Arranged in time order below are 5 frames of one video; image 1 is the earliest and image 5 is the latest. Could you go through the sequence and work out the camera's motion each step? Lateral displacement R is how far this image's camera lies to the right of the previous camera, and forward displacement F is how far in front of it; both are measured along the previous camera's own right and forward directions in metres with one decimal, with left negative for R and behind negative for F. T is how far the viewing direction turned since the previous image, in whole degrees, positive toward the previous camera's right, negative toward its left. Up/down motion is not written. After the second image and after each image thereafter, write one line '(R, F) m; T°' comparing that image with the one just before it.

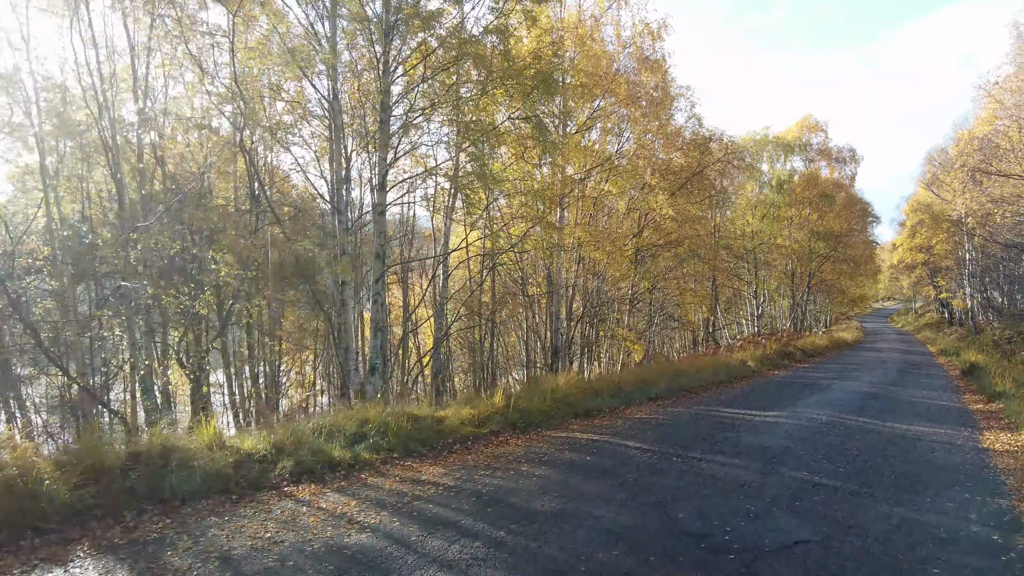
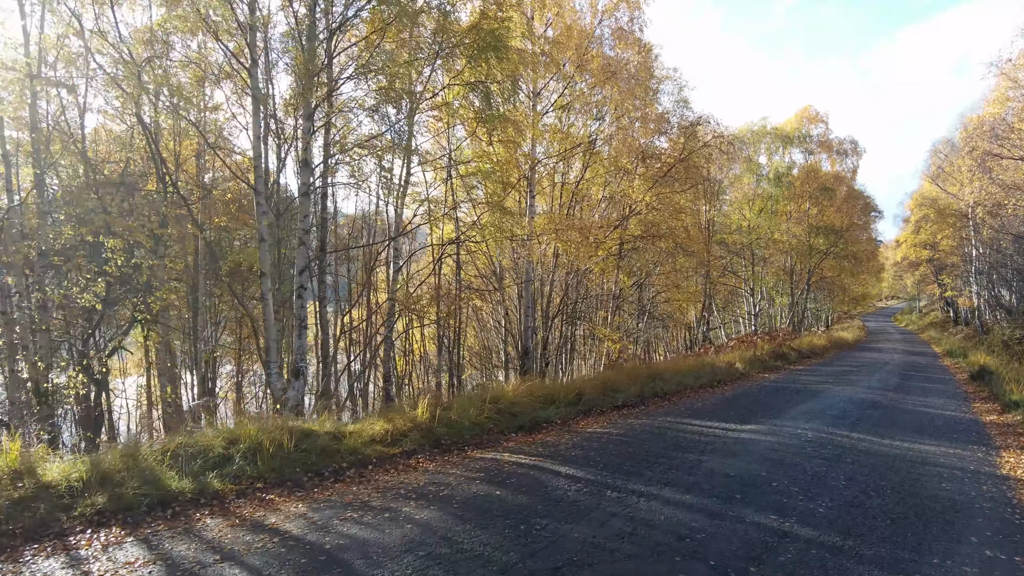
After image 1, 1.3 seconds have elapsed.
(+0.8, +1.2) m; 0°
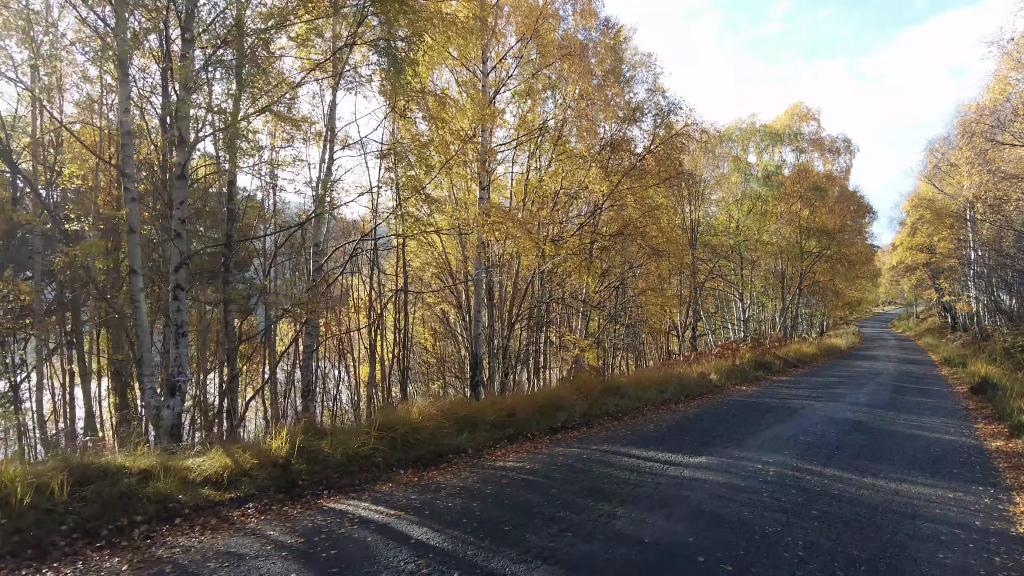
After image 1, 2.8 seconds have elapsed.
(+0.9, +1.4) m; 0°
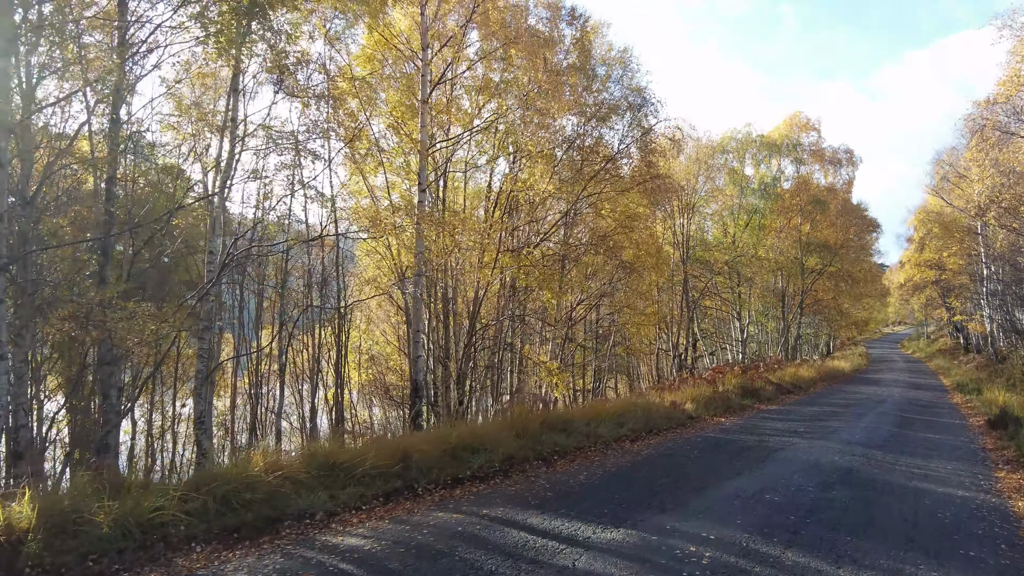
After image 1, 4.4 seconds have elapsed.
(+1.0, +1.5) m; -1°
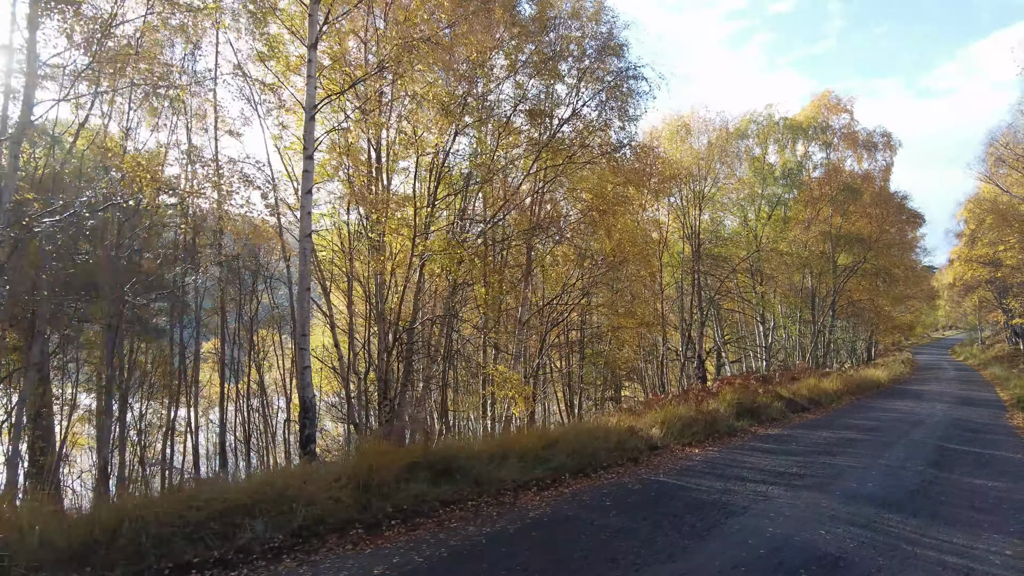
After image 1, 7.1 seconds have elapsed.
(+1.6, +2.3) m; -3°
